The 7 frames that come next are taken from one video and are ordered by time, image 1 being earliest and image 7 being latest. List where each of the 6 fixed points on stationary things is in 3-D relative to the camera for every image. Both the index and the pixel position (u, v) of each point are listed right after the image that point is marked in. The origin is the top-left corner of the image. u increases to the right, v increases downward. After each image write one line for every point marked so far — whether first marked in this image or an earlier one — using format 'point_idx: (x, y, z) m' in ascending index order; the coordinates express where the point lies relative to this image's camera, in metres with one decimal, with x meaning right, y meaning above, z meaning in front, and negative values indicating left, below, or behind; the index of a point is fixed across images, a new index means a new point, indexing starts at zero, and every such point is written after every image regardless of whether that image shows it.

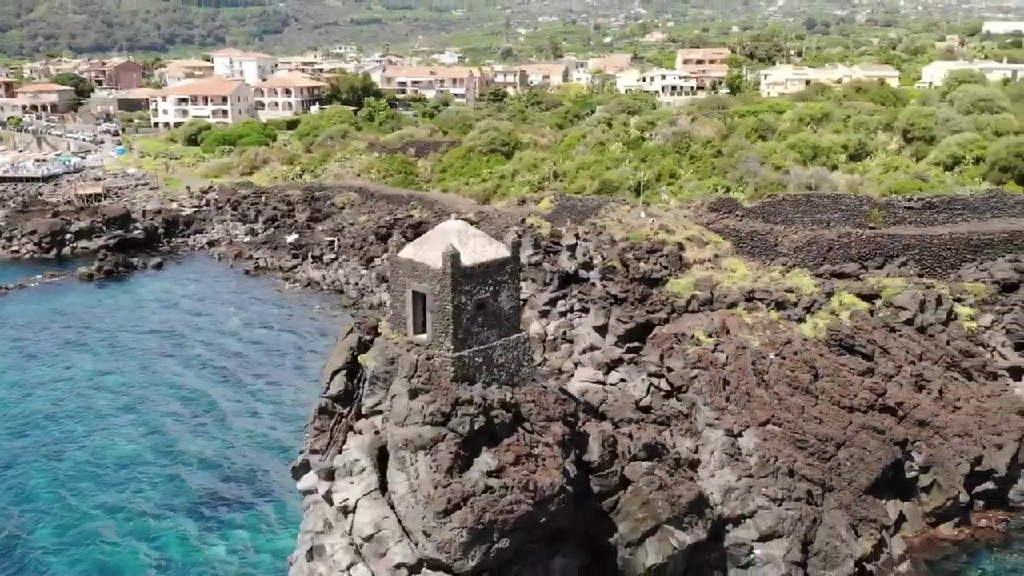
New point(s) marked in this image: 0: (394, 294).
0: (-2.1, -0.1, +17.5) m
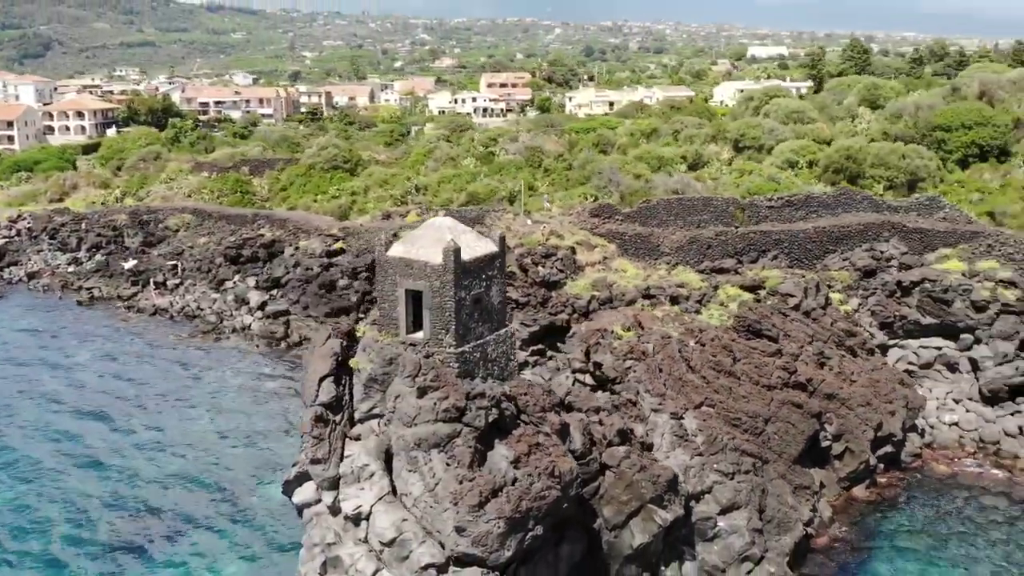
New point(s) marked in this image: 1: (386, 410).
0: (-2.2, -0.1, +17.1) m
1: (-2.2, -2.0, +16.5) m
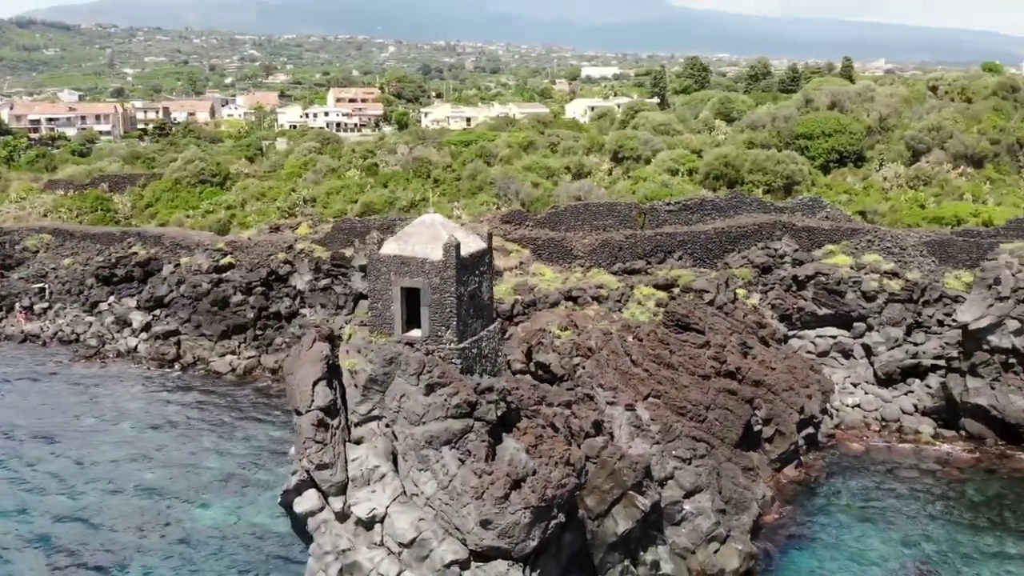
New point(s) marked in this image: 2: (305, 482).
0: (-2.3, -0.1, +16.9) m
1: (-2.1, -2.0, +16.2) m
2: (-3.4, -3.2, +16.1) m
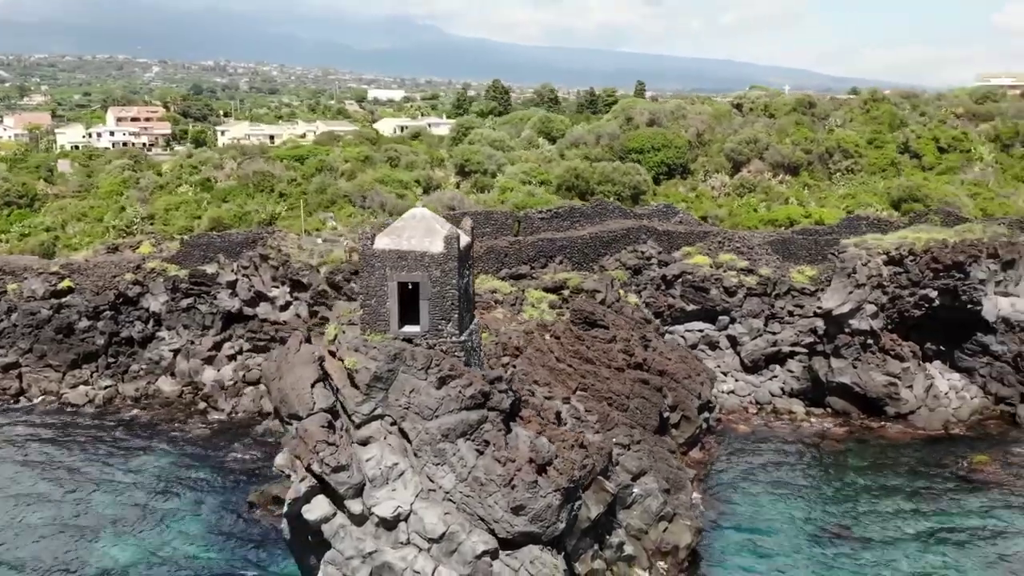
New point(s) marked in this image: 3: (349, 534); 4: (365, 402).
0: (-2.4, -0.1, +16.5) m
1: (-1.9, -1.9, +15.9) m
2: (-3.1, -3.1, +15.5) m
3: (-2.5, -3.8, +15.2) m
4: (-2.3, -1.8, +16.0) m
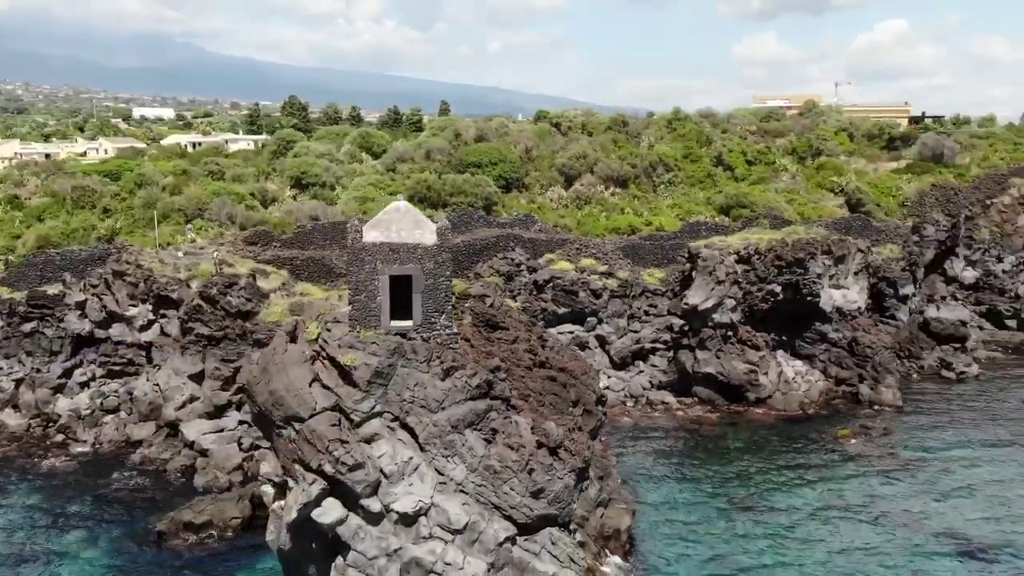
0: (-2.5, 0.0, +16.1) m
1: (-1.8, -1.8, +15.6) m
2: (-2.8, -3.0, +14.9) m
3: (-2.1, -3.6, +14.7) m
4: (-2.2, -1.7, +15.6) m
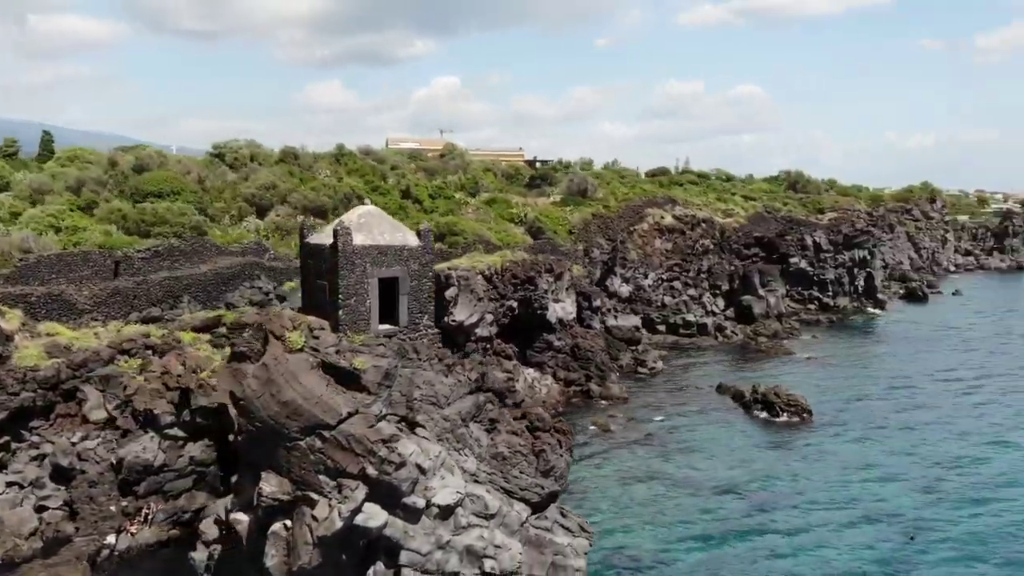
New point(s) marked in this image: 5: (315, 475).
0: (-2.6, -0.1, +15.9) m
1: (-1.7, -1.8, +15.7) m
2: (-2.1, -3.0, +14.6) m
3: (-1.4, -3.6, +14.8) m
4: (-2.0, -1.8, +15.5) m
5: (-2.9, -2.8, +14.8) m
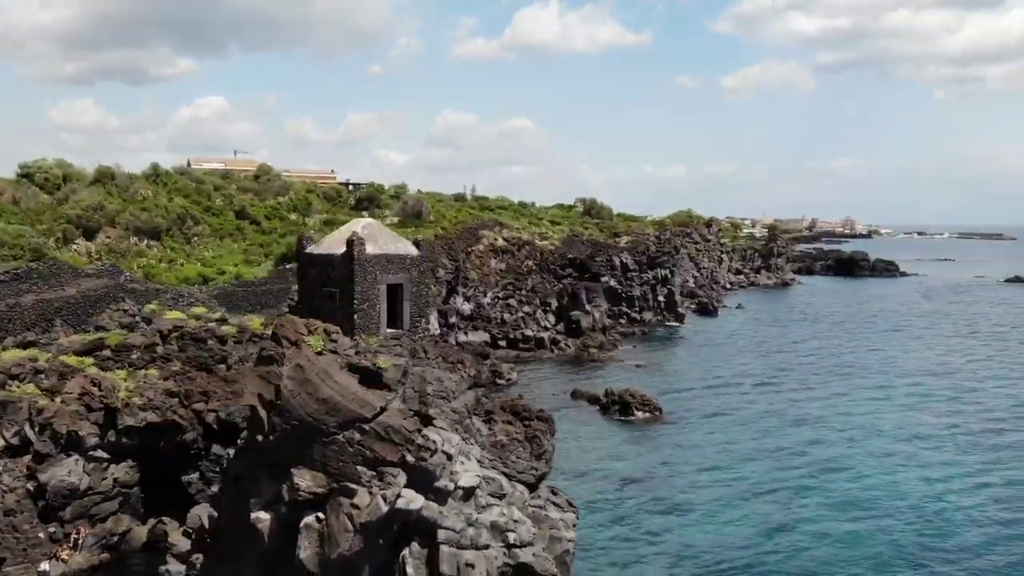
0: (-2.6, -0.2, +17.1) m
1: (-1.5, -1.9, +17.1) m
2: (-1.7, -3.1, +15.9) m
3: (-1.0, -3.7, +16.2) m
4: (-1.9, -1.8, +16.8) m
5: (-2.5, -2.9, +15.9) m
